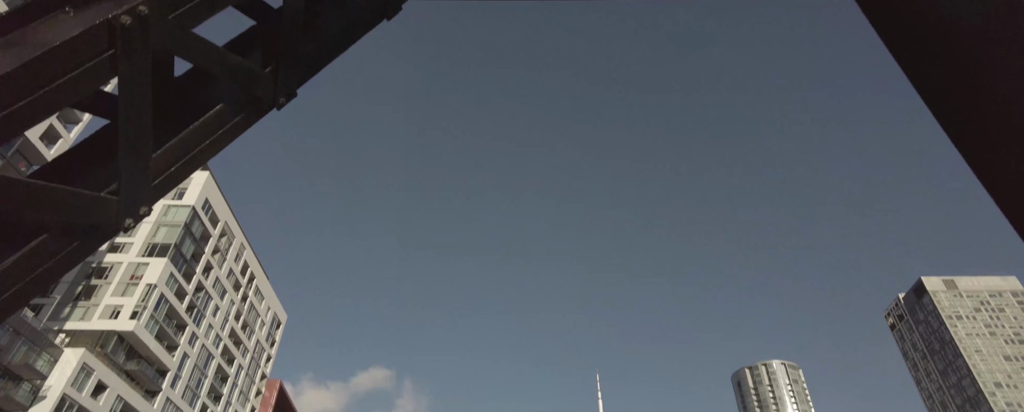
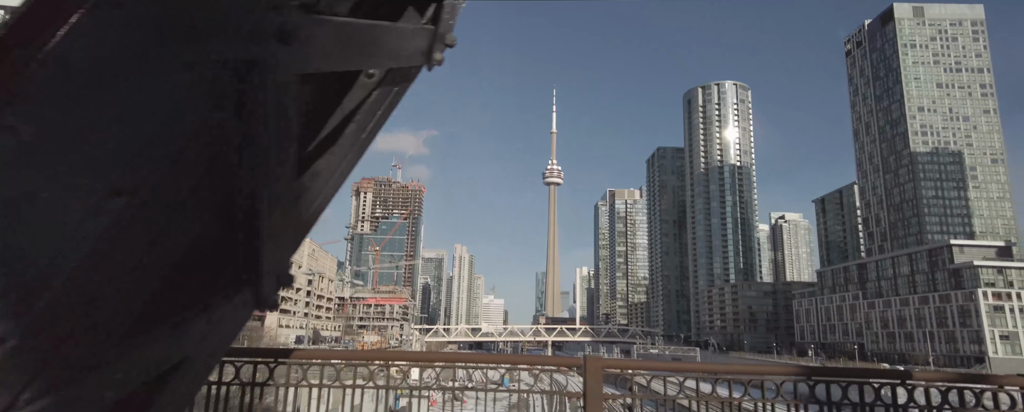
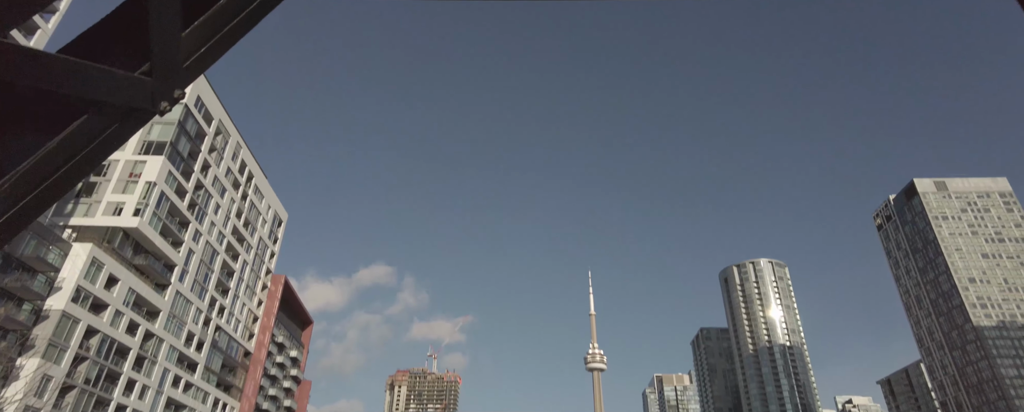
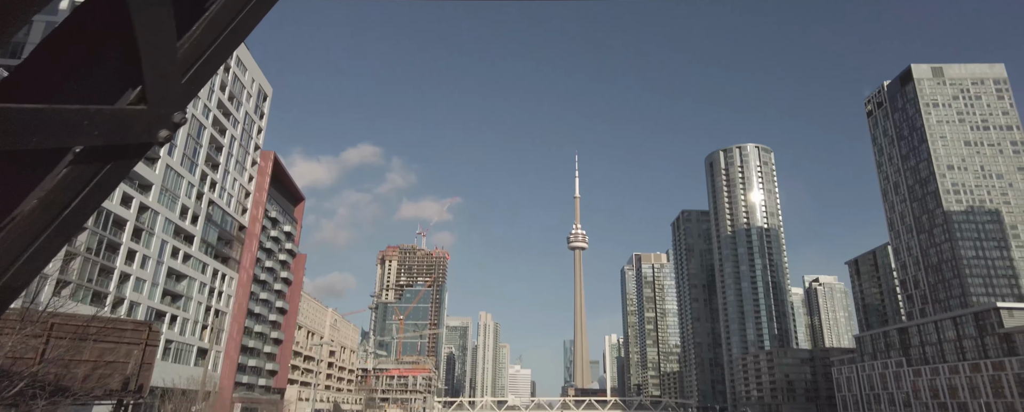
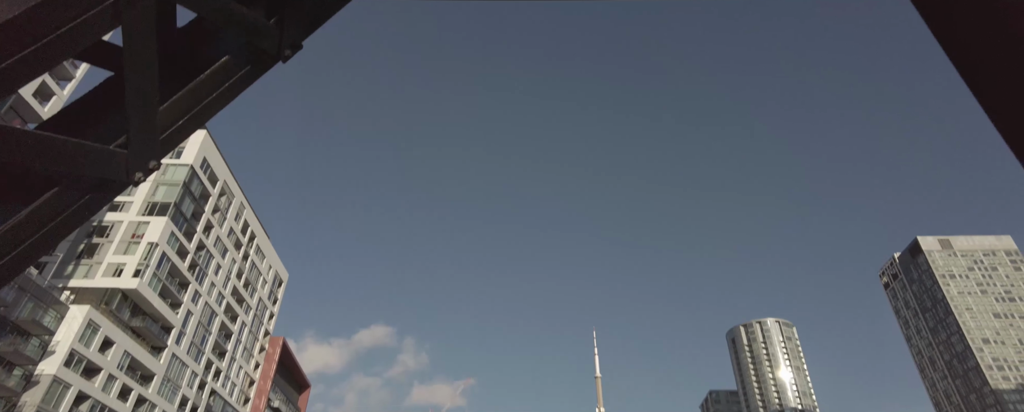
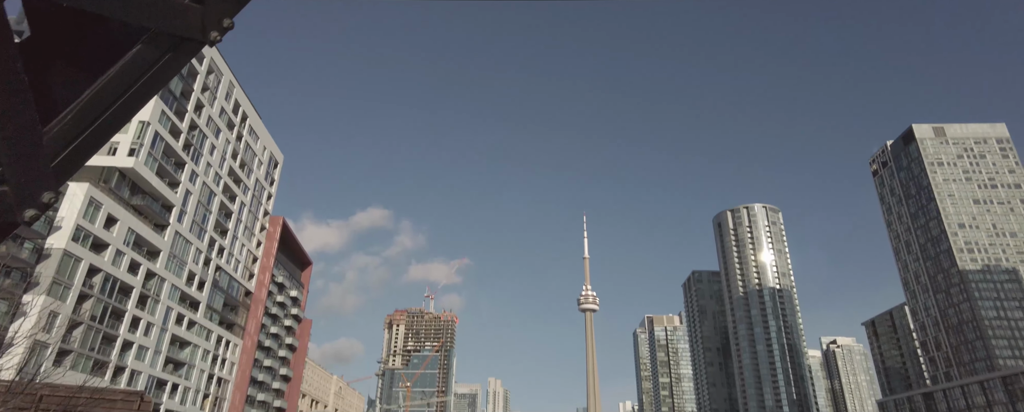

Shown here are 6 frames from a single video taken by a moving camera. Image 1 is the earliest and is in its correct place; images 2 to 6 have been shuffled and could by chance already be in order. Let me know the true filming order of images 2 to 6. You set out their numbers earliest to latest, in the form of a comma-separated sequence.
5, 3, 6, 4, 2
